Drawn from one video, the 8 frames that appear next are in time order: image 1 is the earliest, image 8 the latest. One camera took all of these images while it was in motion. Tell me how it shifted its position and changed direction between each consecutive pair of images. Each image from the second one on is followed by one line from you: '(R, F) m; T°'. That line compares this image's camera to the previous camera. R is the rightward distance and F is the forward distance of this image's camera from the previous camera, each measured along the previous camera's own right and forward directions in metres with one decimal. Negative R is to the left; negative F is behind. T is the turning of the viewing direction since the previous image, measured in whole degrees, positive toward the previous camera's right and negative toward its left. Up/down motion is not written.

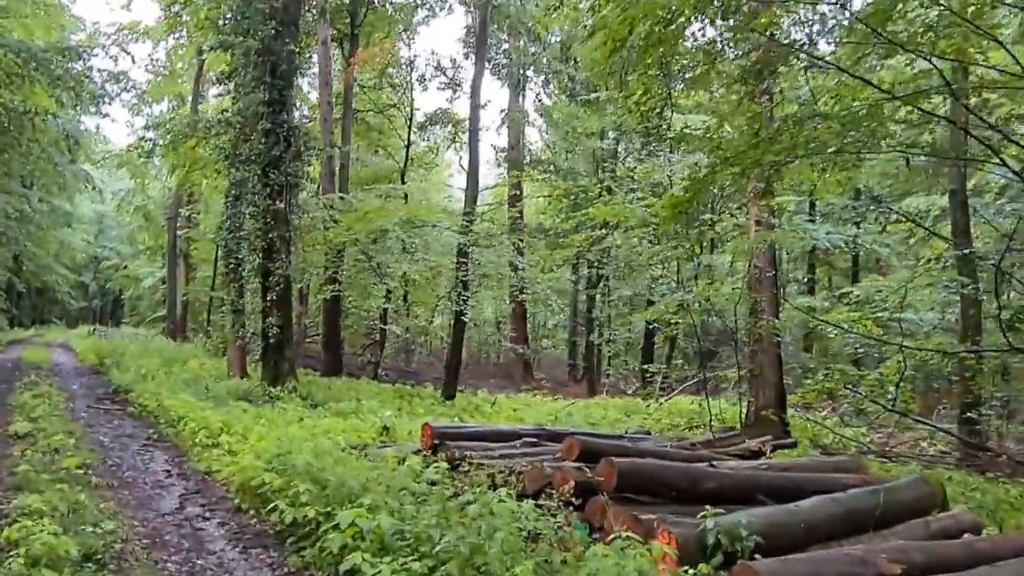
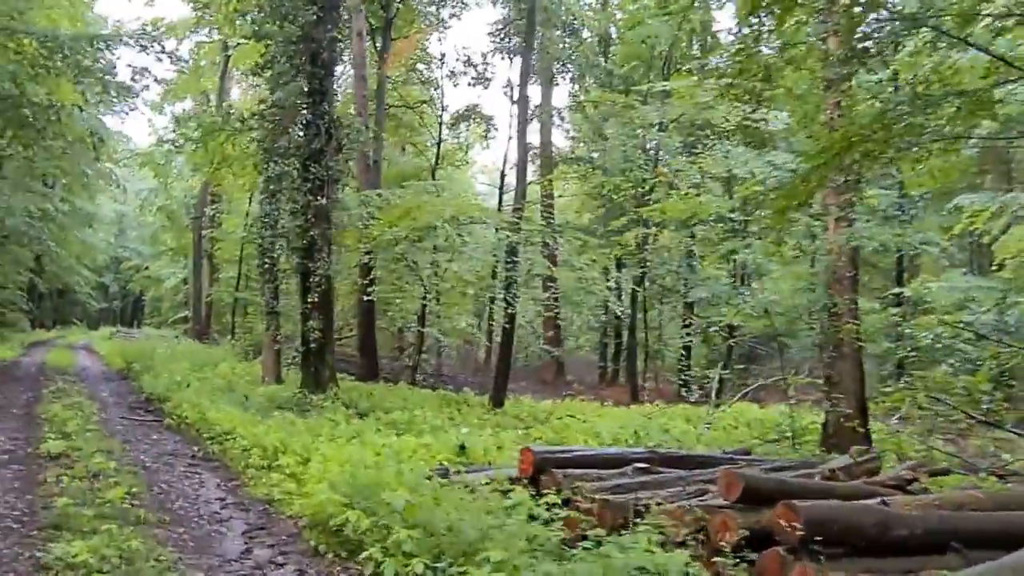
(-0.7, +1.0) m; -1°
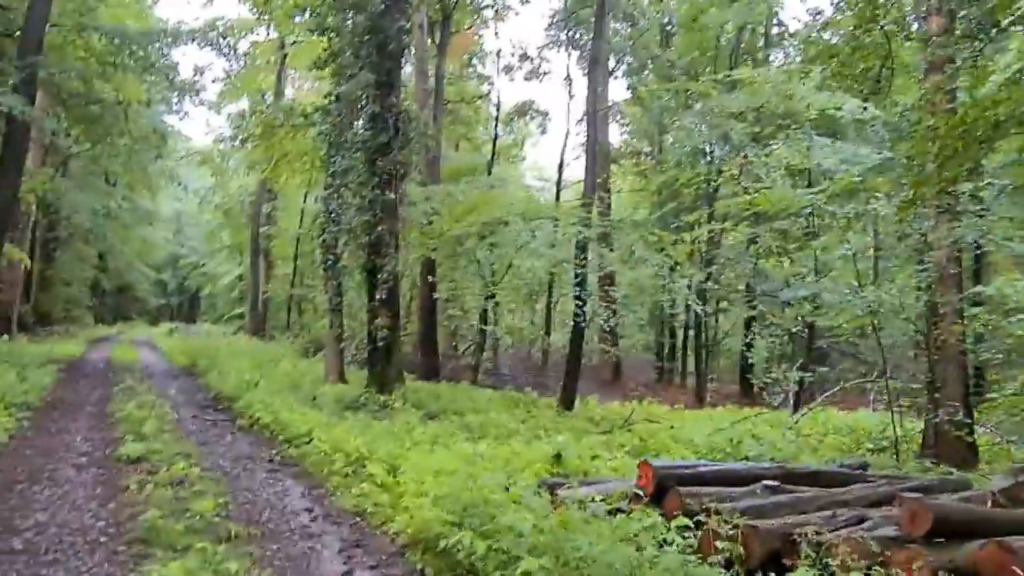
(-0.5, +0.5) m; -3°
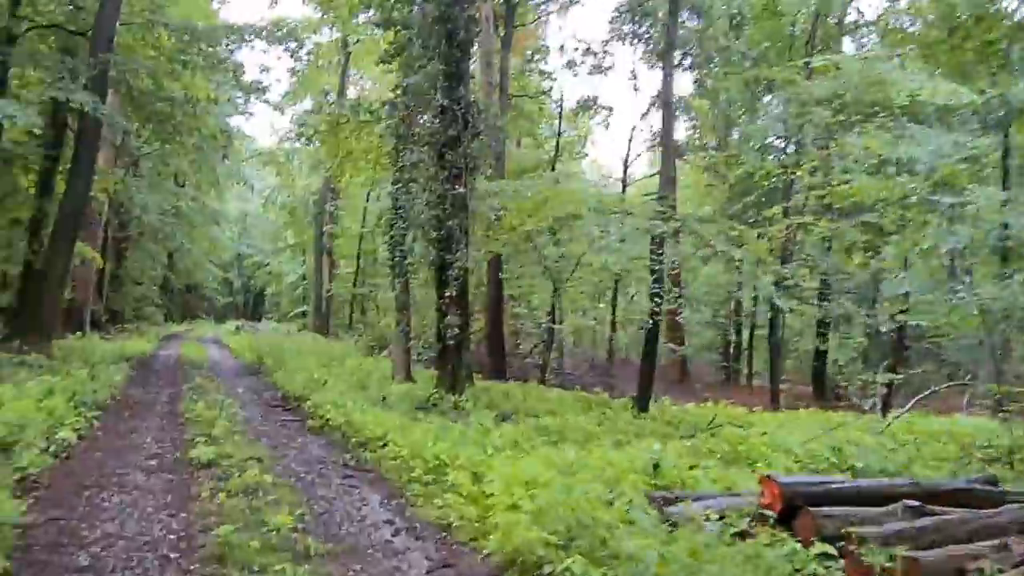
(-0.3, +0.5) m; -4°
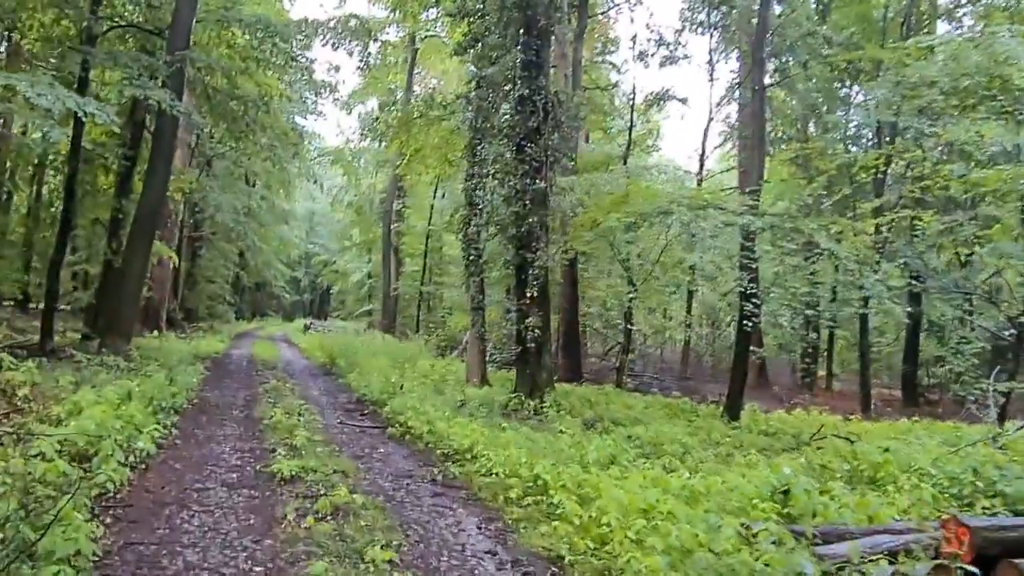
(-0.3, +0.6) m; -4°
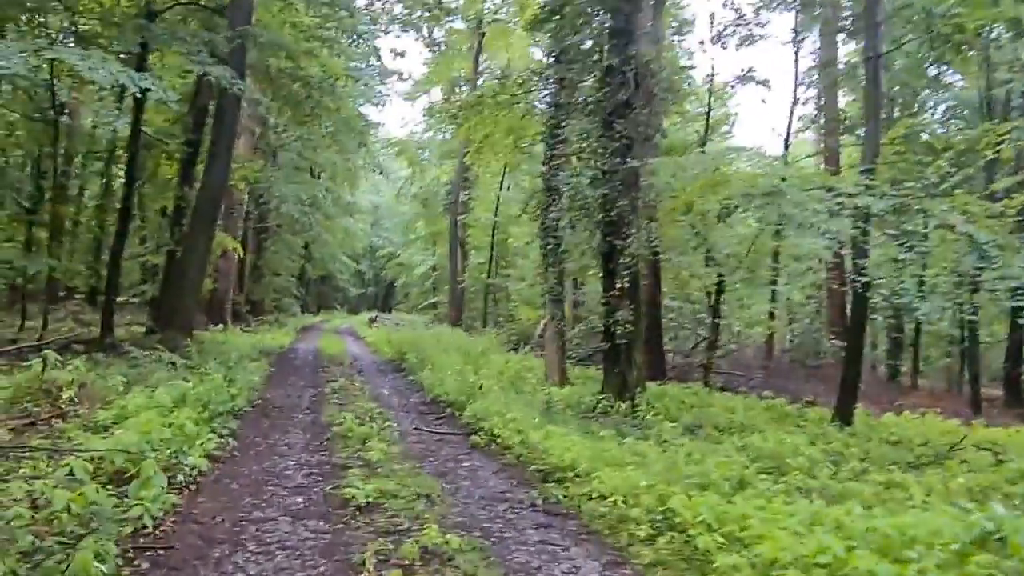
(-0.4, +1.1) m; -4°
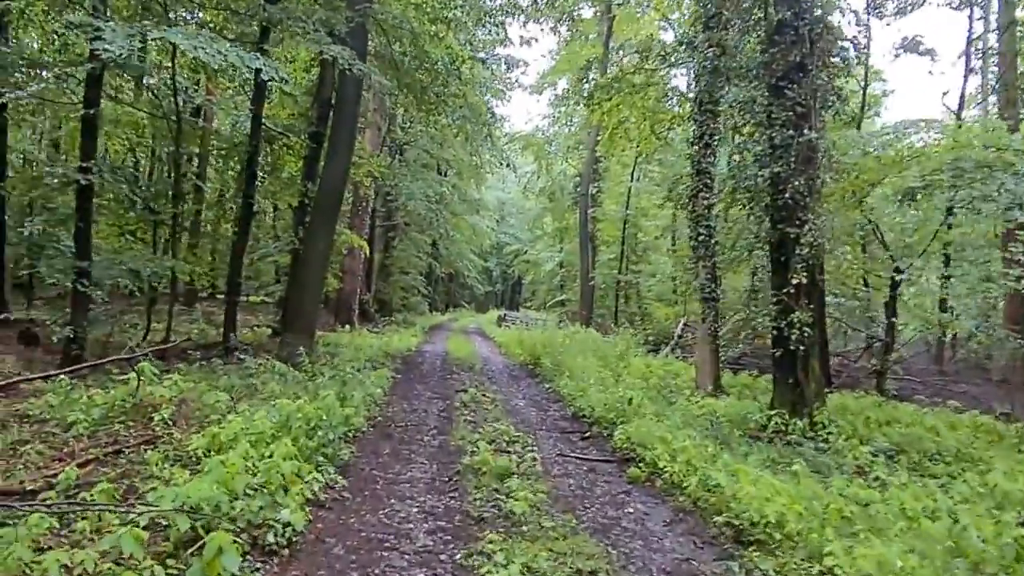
(-0.3, +1.4) m; -9°
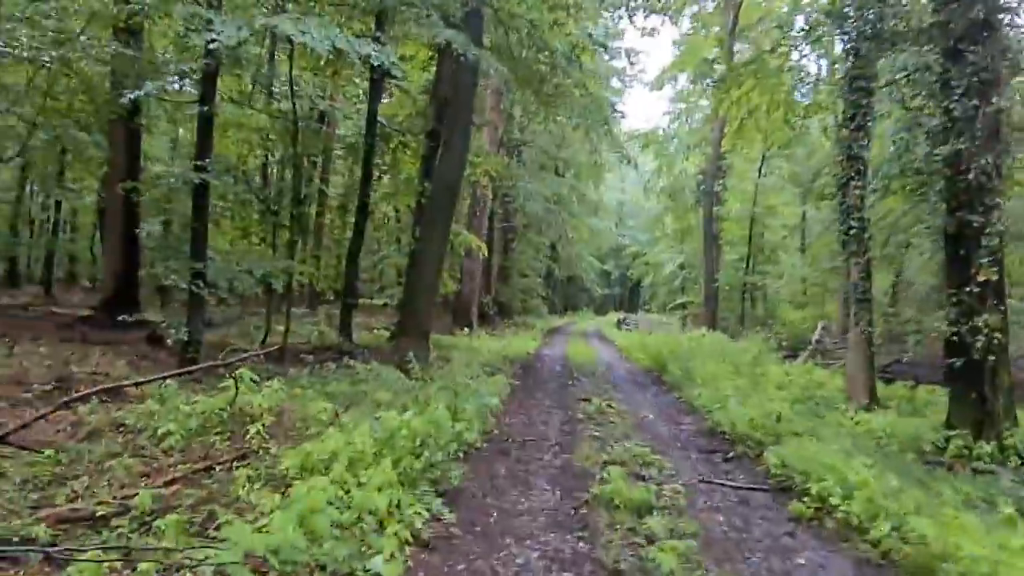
(-0.1, +0.9) m; -8°
